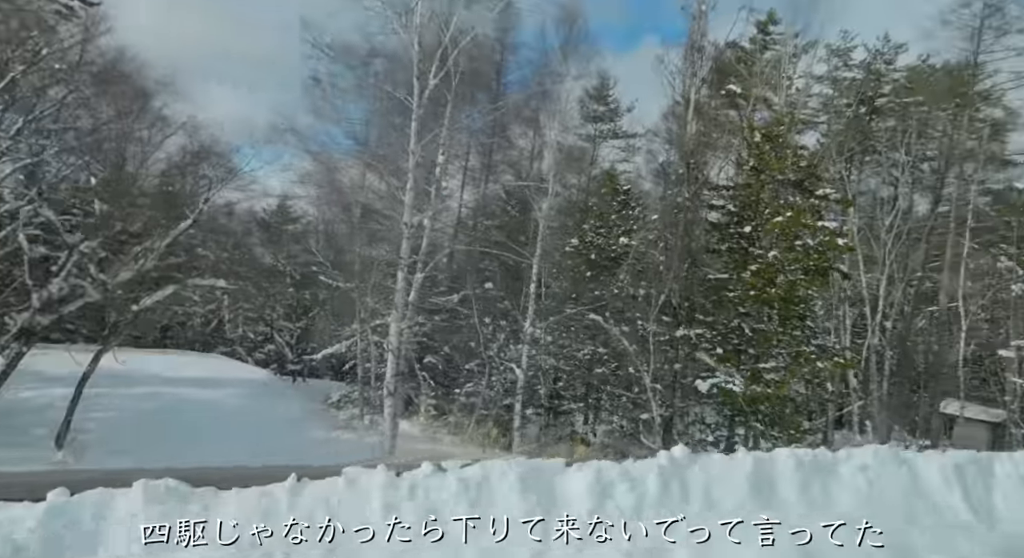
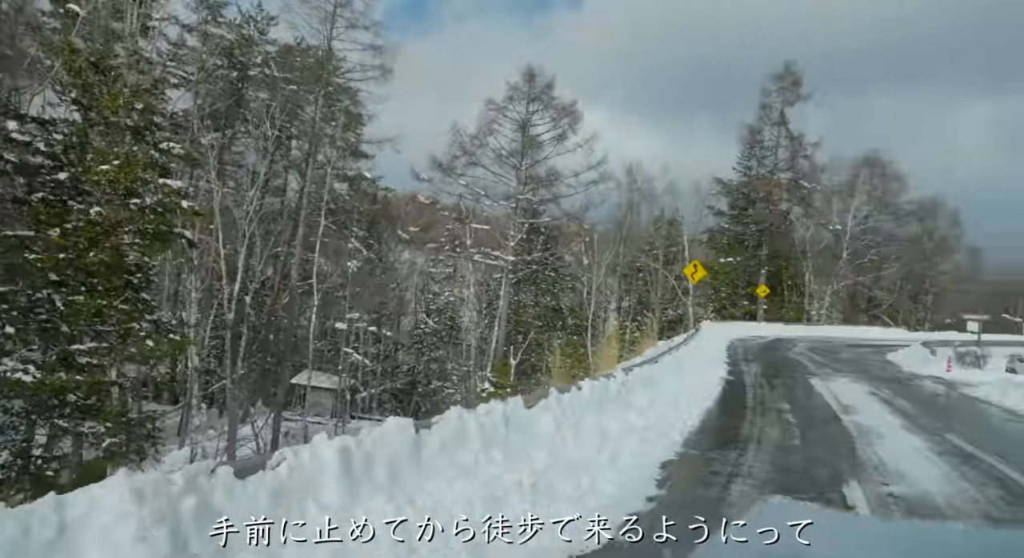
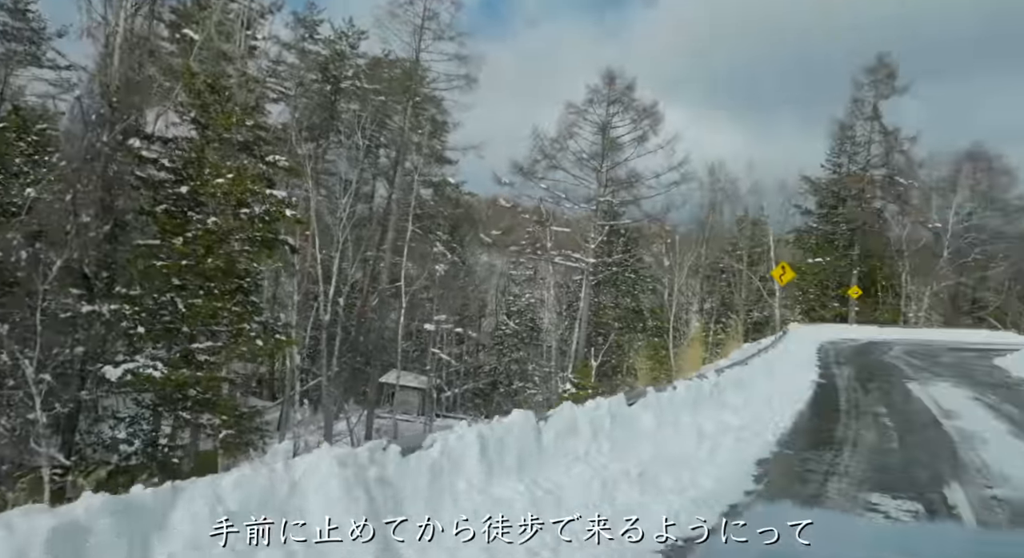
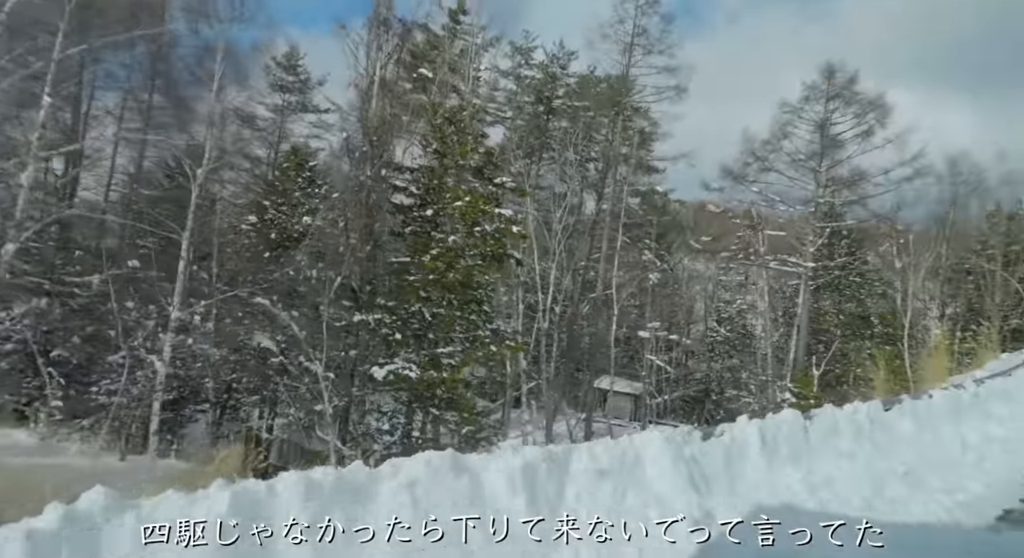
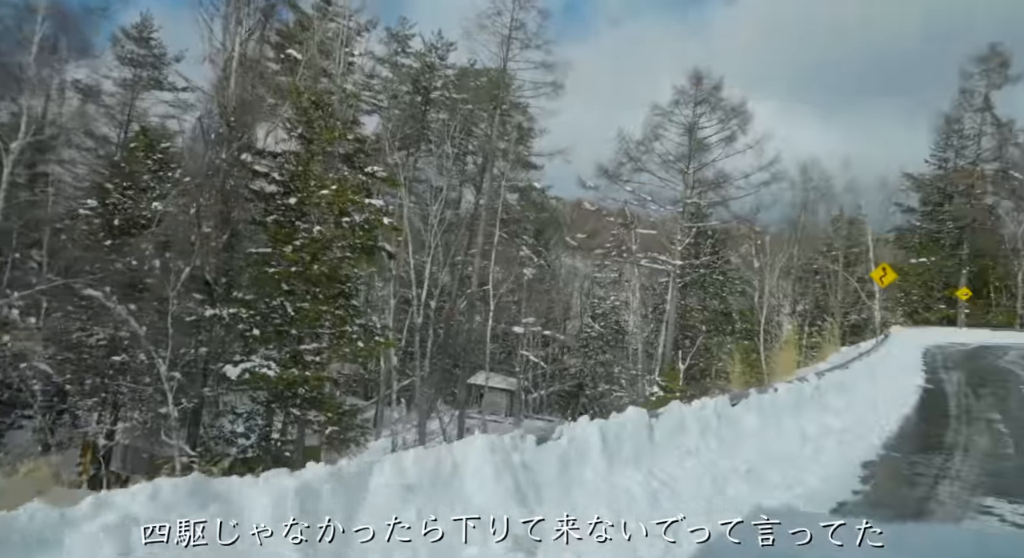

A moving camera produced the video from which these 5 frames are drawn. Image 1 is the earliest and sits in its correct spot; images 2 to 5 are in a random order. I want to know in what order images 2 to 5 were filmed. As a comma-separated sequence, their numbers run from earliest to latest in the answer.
4, 5, 3, 2
